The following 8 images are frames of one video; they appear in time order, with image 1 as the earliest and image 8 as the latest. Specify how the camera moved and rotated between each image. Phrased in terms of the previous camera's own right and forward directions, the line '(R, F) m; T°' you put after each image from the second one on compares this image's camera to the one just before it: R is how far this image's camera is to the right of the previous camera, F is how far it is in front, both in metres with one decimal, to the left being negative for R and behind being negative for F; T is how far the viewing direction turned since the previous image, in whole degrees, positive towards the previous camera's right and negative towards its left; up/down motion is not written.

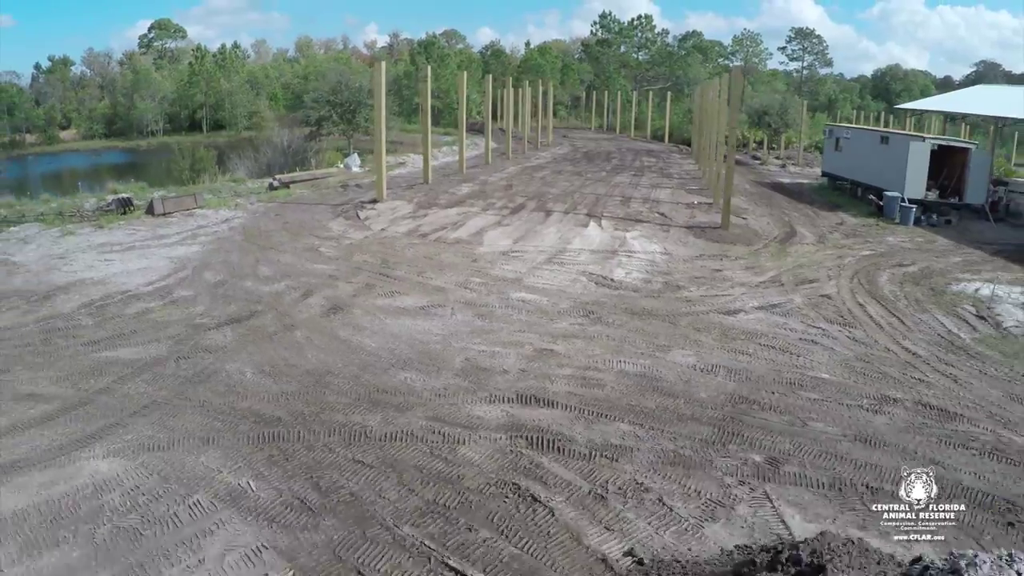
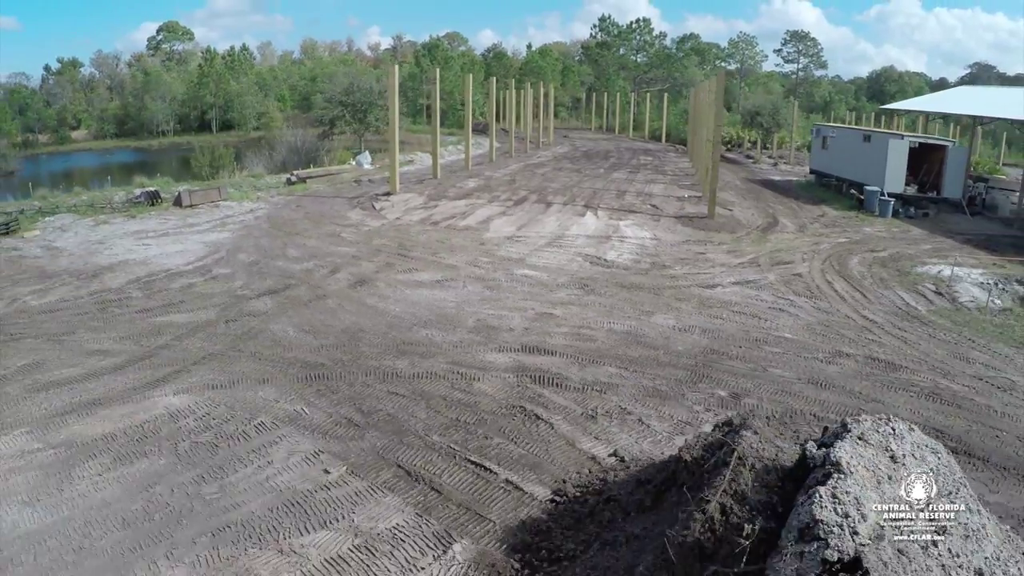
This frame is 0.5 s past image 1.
(0.0, -1.0) m; 0°
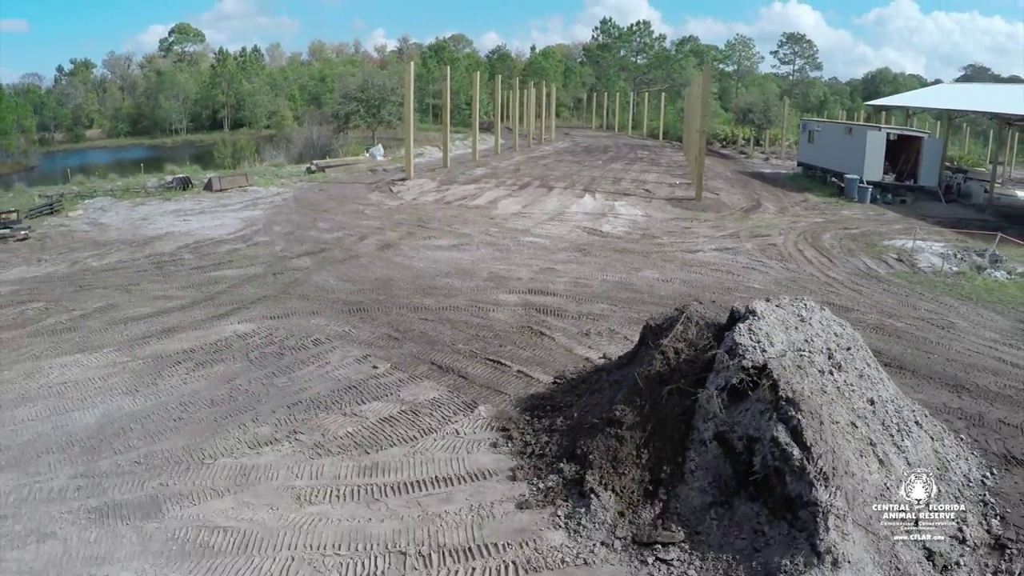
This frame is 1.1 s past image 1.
(-0.1, -1.3) m; 0°
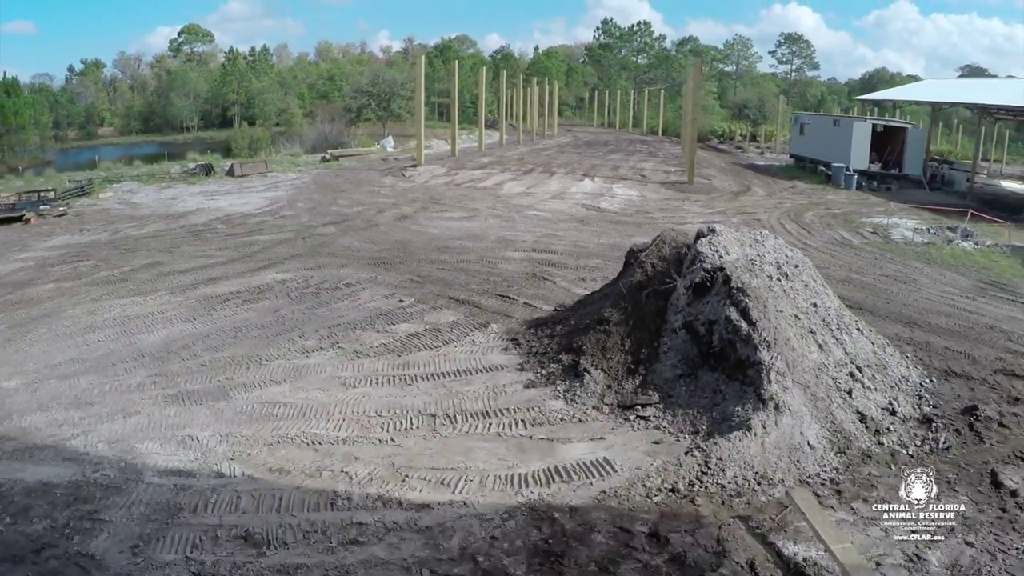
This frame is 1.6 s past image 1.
(0.0, -1.0) m; 0°
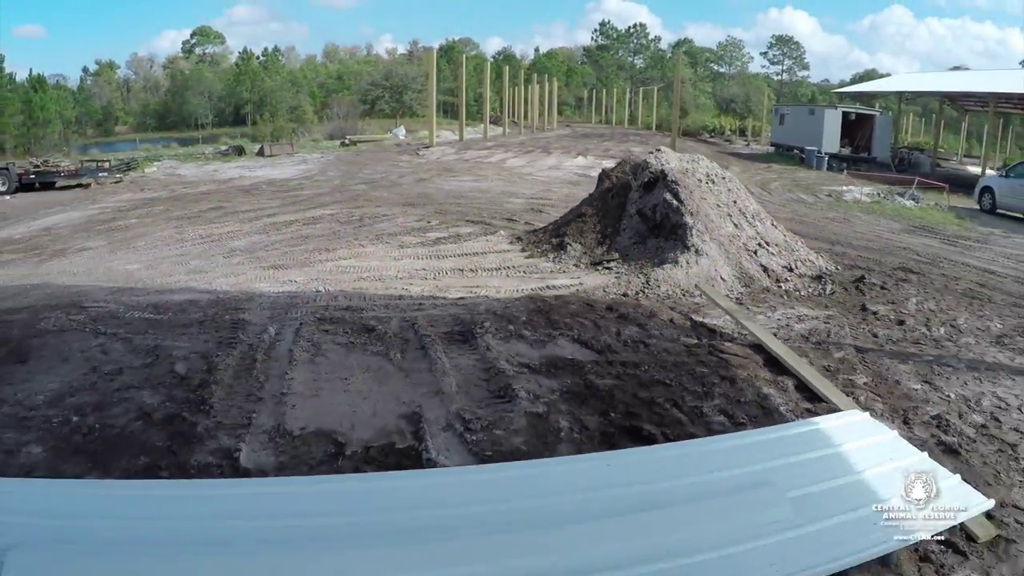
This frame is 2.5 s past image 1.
(0.0, -1.9) m; 0°
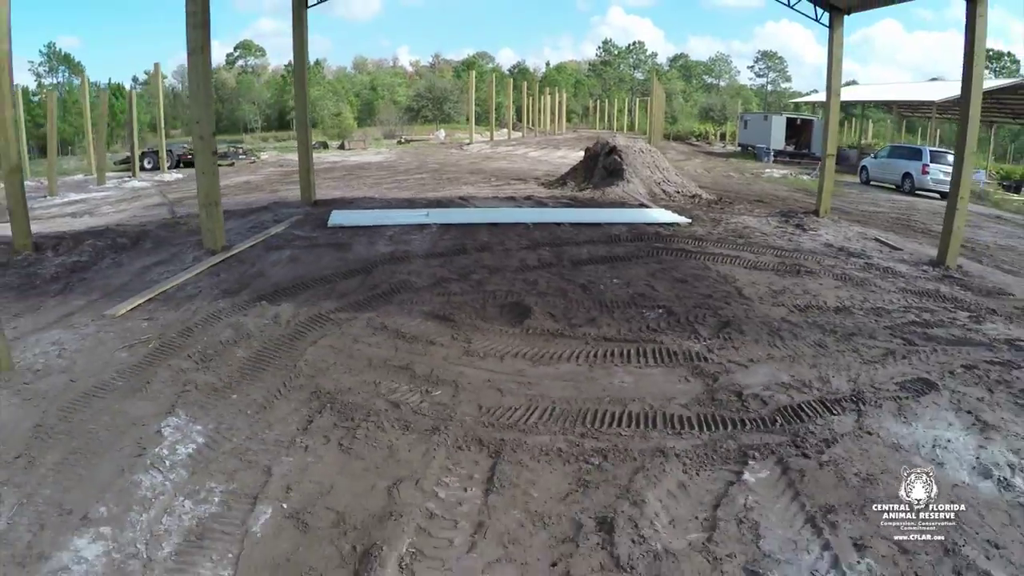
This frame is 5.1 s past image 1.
(-0.4, -6.9) m; 0°
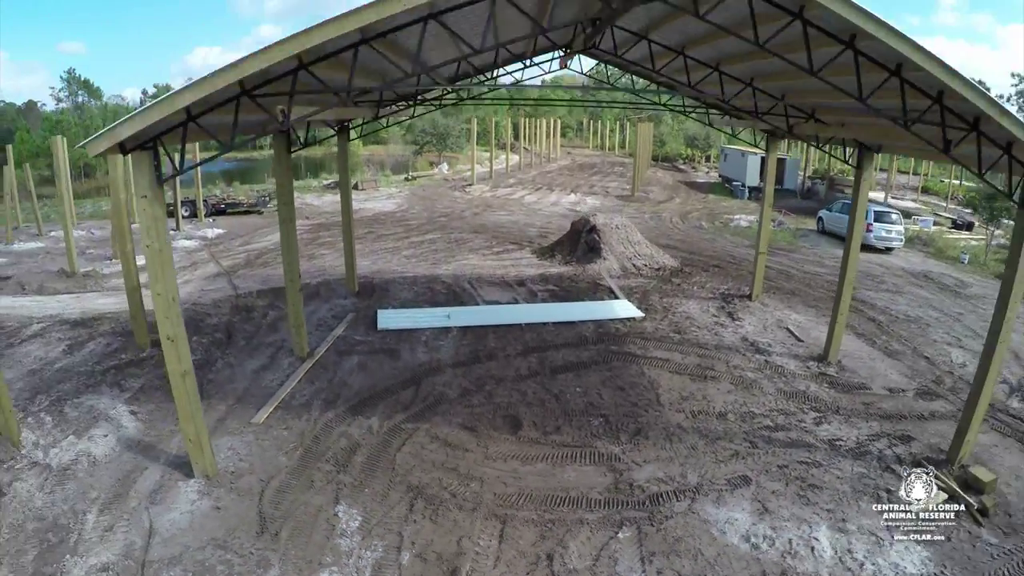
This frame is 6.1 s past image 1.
(0.0, -3.8) m; 0°
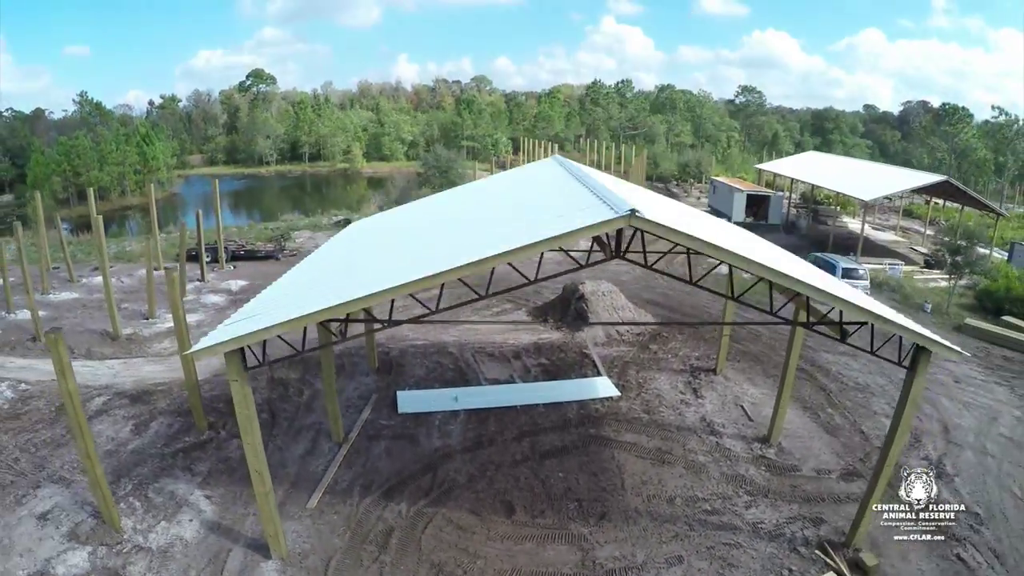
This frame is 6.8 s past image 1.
(+0.1, -2.9) m; 0°
